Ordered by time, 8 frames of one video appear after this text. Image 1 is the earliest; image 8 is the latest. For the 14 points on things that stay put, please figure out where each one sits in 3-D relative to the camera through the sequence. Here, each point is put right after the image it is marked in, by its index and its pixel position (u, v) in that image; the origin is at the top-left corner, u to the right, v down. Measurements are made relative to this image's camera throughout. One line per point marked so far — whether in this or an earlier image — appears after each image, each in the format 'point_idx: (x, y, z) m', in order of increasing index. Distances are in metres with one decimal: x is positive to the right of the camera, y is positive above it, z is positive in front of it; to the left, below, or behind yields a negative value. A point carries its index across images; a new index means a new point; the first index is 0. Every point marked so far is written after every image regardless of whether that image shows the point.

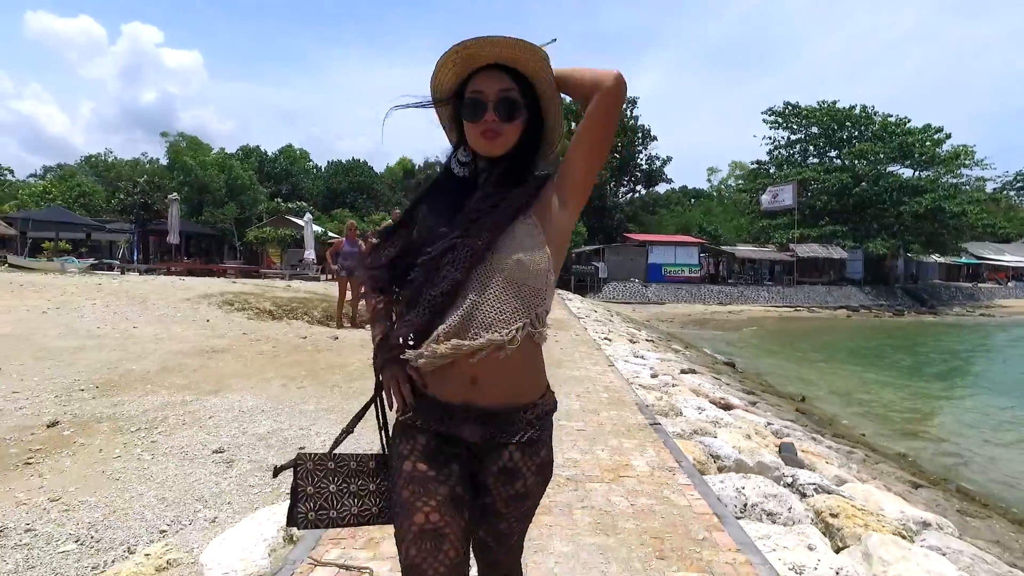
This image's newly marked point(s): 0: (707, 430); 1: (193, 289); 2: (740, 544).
0: (+1.8, -1.3, +6.0) m
1: (-6.1, 0.0, +12.3) m
2: (+1.1, -1.2, +3.0) m
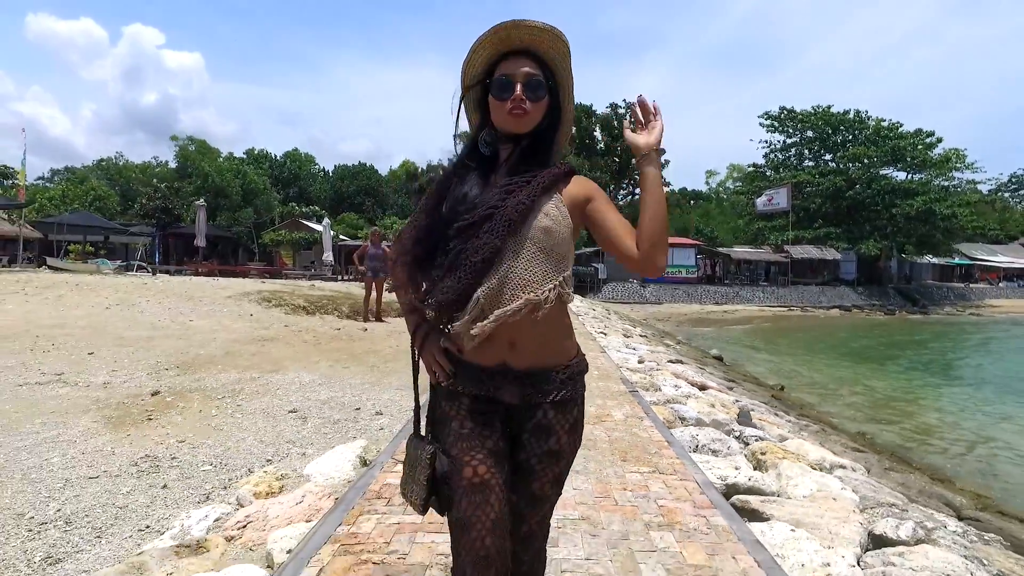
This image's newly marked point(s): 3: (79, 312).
0: (+1.9, -1.3, +7.3) m
1: (-6.0, 0.0, +13.7) m
2: (+1.1, -1.2, +4.4) m
3: (-7.5, -0.4, +11.1) m
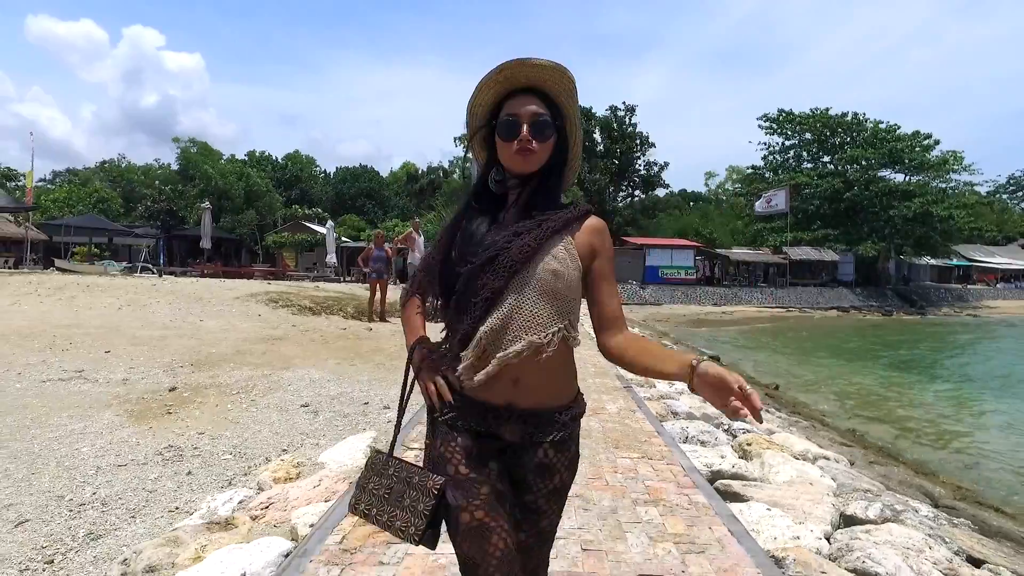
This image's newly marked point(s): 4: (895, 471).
0: (+1.9, -1.3, +7.7) m
1: (-6.0, 0.0, +14.0) m
2: (+1.1, -1.2, +4.7) m
3: (-7.5, -0.4, +11.4) m
4: (+4.6, -2.2, +7.6) m
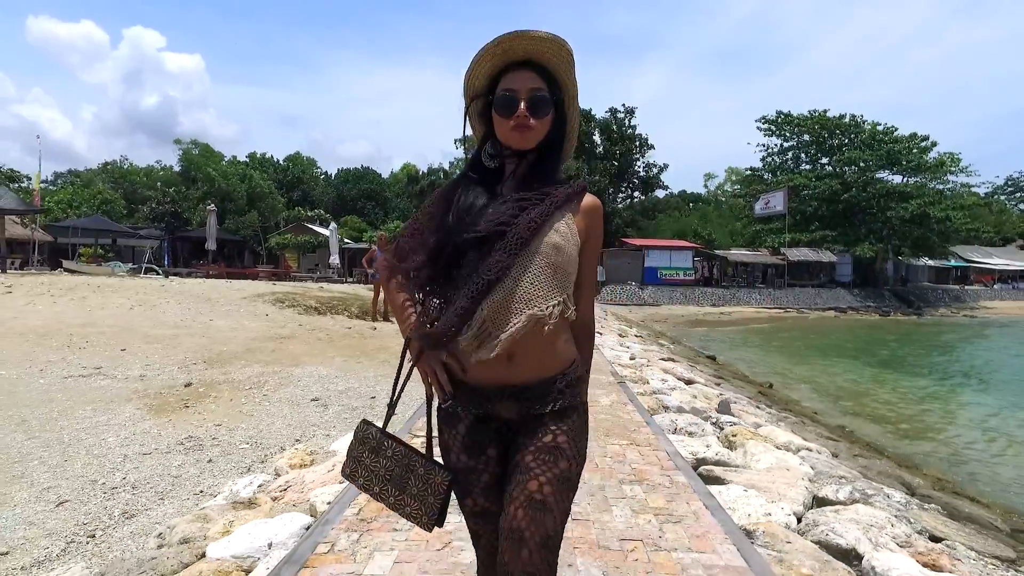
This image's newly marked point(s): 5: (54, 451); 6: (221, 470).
0: (+1.9, -1.3, +8.0) m
1: (-6.0, 0.0, +14.4) m
2: (+1.1, -1.2, +5.1) m
3: (-7.5, -0.4, +11.8) m
4: (+4.6, -2.2, +8.0) m
5: (-3.9, -1.4, +5.5) m
6: (-2.3, -1.5, +5.1) m
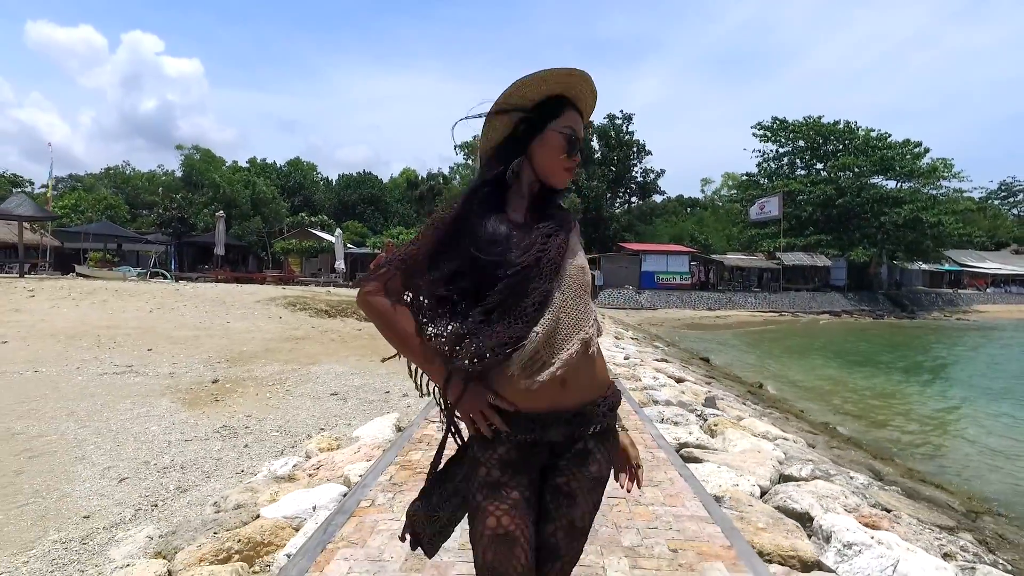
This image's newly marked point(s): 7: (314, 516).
0: (+1.9, -1.3, +8.7) m
1: (-6.0, -0.1, +15.0) m
2: (+1.2, -1.2, +5.7) m
3: (-7.5, -0.5, +12.4) m
4: (+4.6, -2.2, +8.6) m
5: (-3.9, -1.4, +6.2) m
6: (-2.3, -1.5, +5.7) m
7: (-1.2, -1.4, +3.9) m
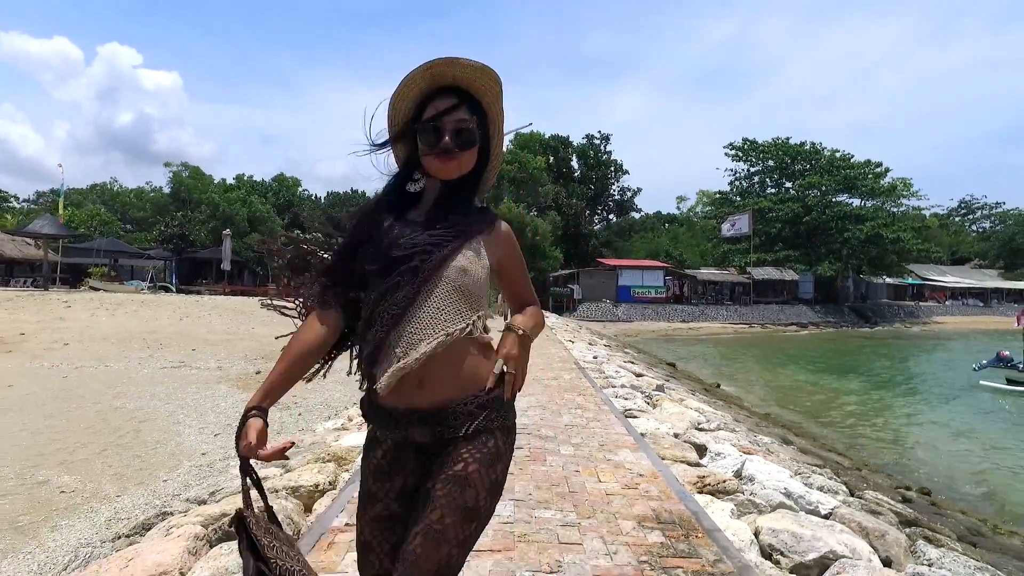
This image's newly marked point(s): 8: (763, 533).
0: (+1.7, -1.5, +10.7) m
1: (-6.4, -0.4, +16.8) m
2: (+1.0, -1.3, +7.7) m
3: (-7.8, -0.8, +14.2) m
4: (+4.4, -2.4, +10.7) m
5: (-4.0, -1.5, +8.0) m
6: (-2.4, -1.6, +7.6) m
7: (-1.3, -1.4, +5.9) m
8: (+1.5, -1.4, +3.7) m
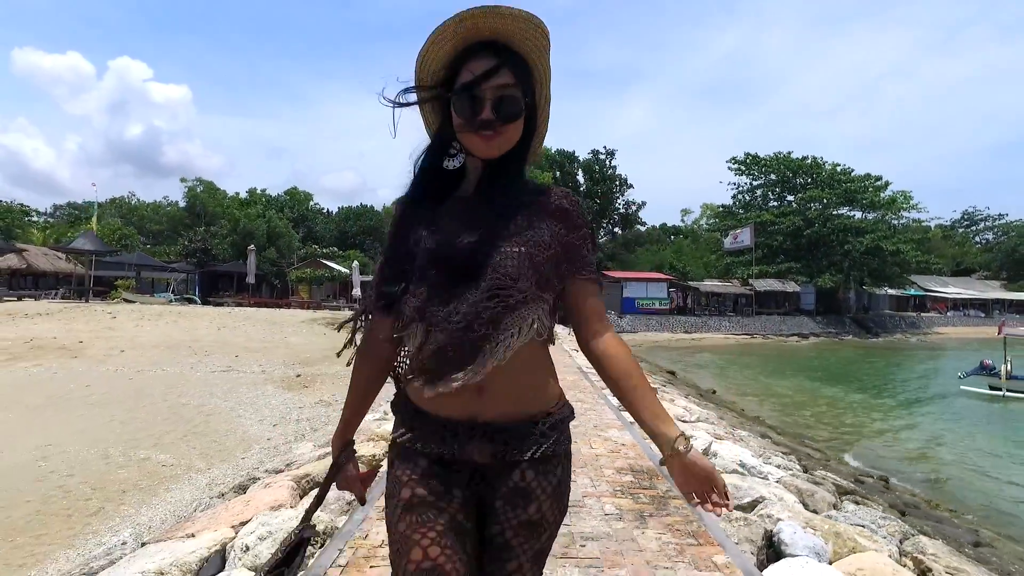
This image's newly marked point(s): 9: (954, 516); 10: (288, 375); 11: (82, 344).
0: (+1.9, -1.7, +12.0) m
1: (-6.2, -0.8, +18.2) m
2: (+1.2, -1.4, +9.0) m
3: (-7.6, -1.1, +15.6) m
4: (+4.6, -2.6, +11.9) m
5: (-3.9, -1.7, +9.3) m
6: (-2.3, -1.8, +9.0) m
7: (-1.2, -1.6, +7.2) m
8: (+1.6, -1.5, +5.0) m
9: (+5.1, -2.6, +7.3) m
10: (-4.0, -1.6, +11.4) m
11: (-9.4, -1.2, +14.0) m
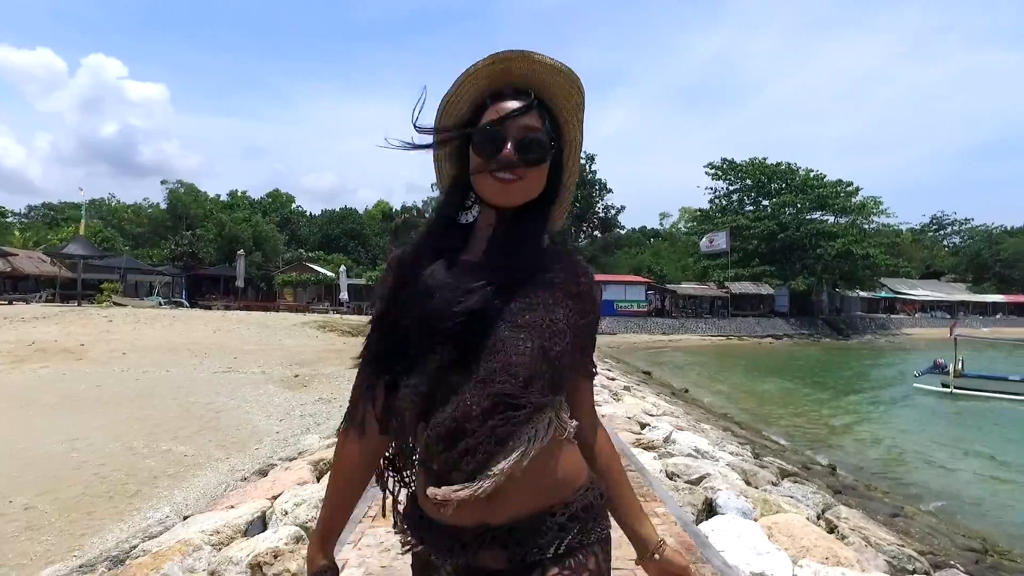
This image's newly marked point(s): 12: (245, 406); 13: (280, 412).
0: (+1.6, -1.8, +12.9) m
1: (-6.7, -0.9, +18.9) m
2: (+1.0, -1.6, +9.9) m
3: (-8.0, -1.2, +16.2) m
4: (+4.3, -2.7, +12.9) m
5: (-4.1, -1.8, +10.1) m
6: (-2.5, -1.9, +9.8) m
7: (-1.3, -1.7, +8.0) m
8: (+1.5, -1.6, +6.0) m
9: (+4.9, -2.7, +8.3) m
10: (-4.3, -1.7, +12.1) m
11: (-9.8, -1.3, +14.6) m
12: (-4.2, -1.8, +10.0) m
13: (-3.5, -1.9, +9.6) m
